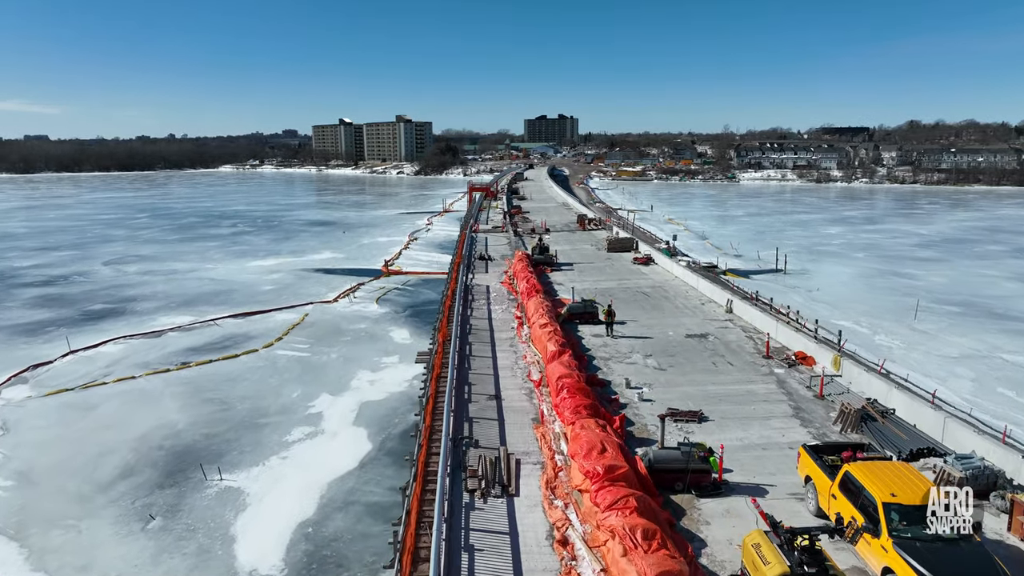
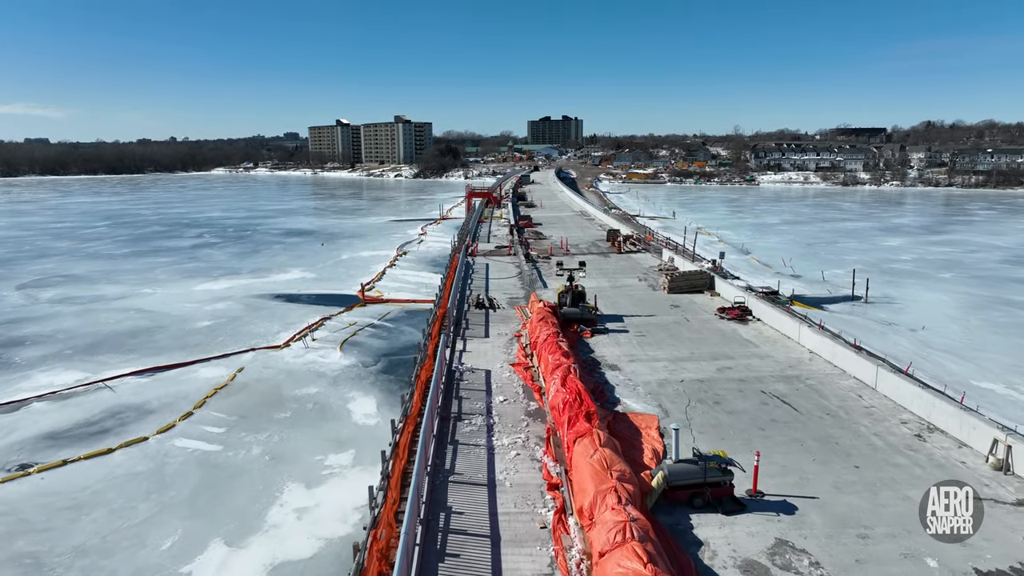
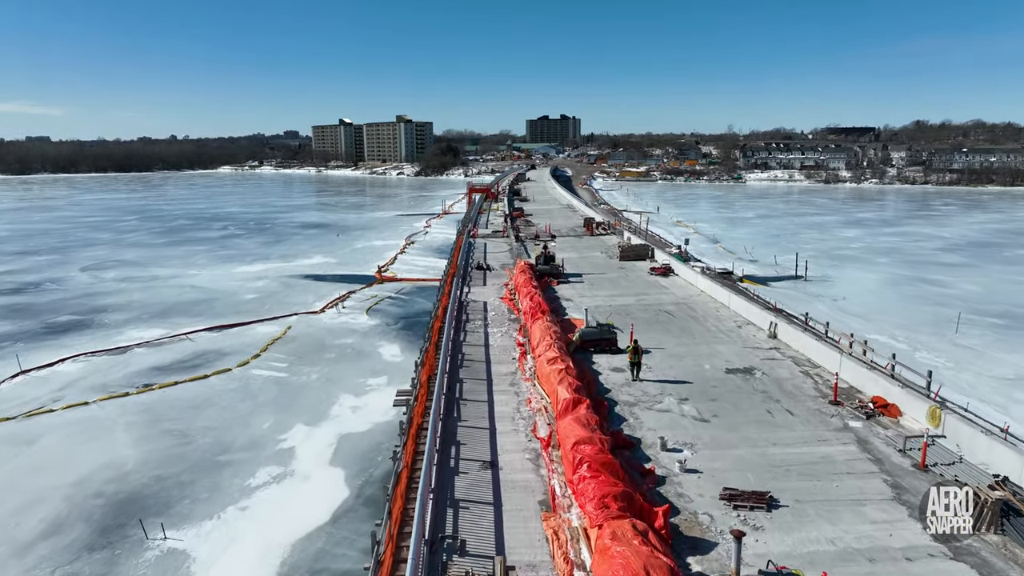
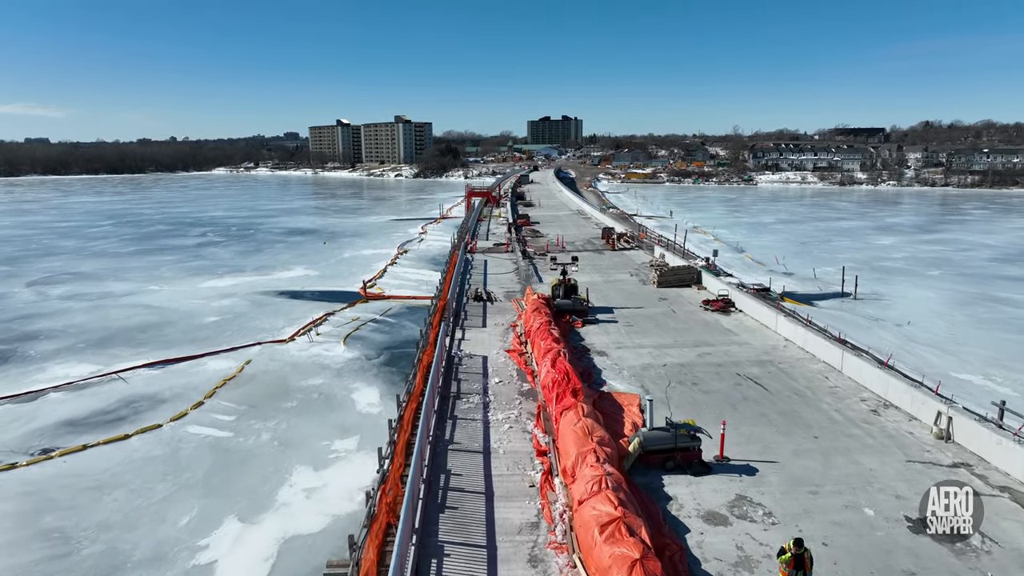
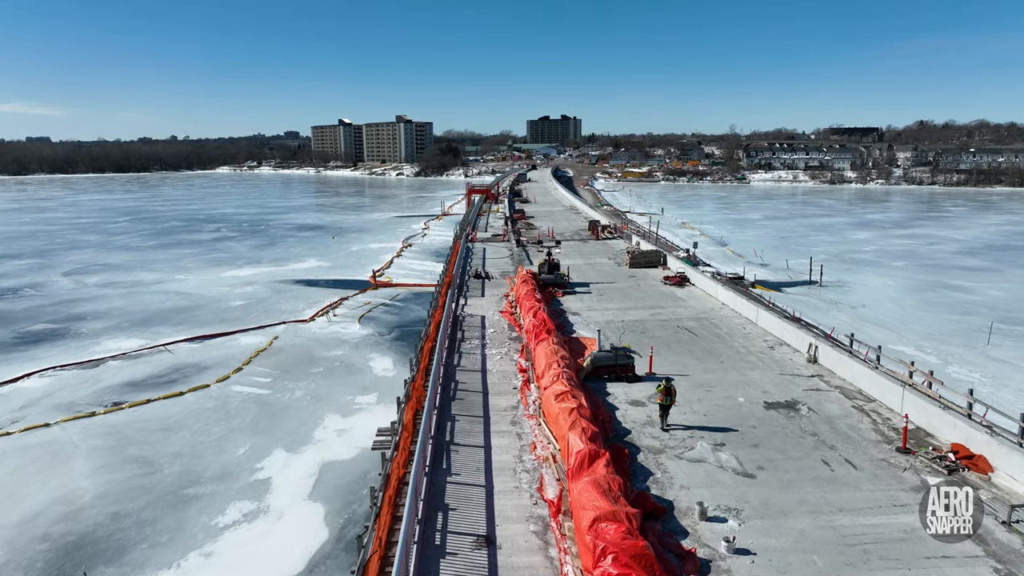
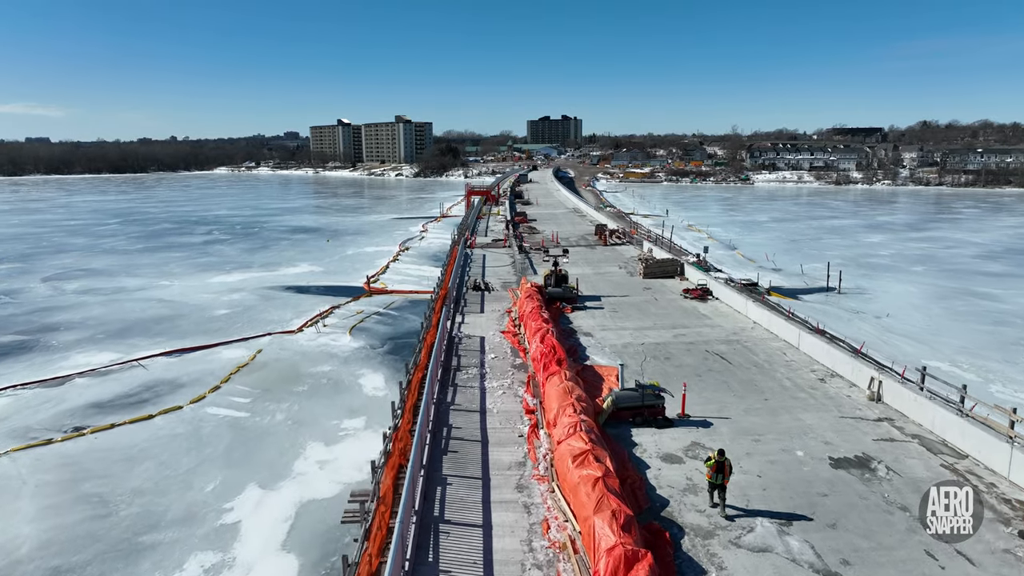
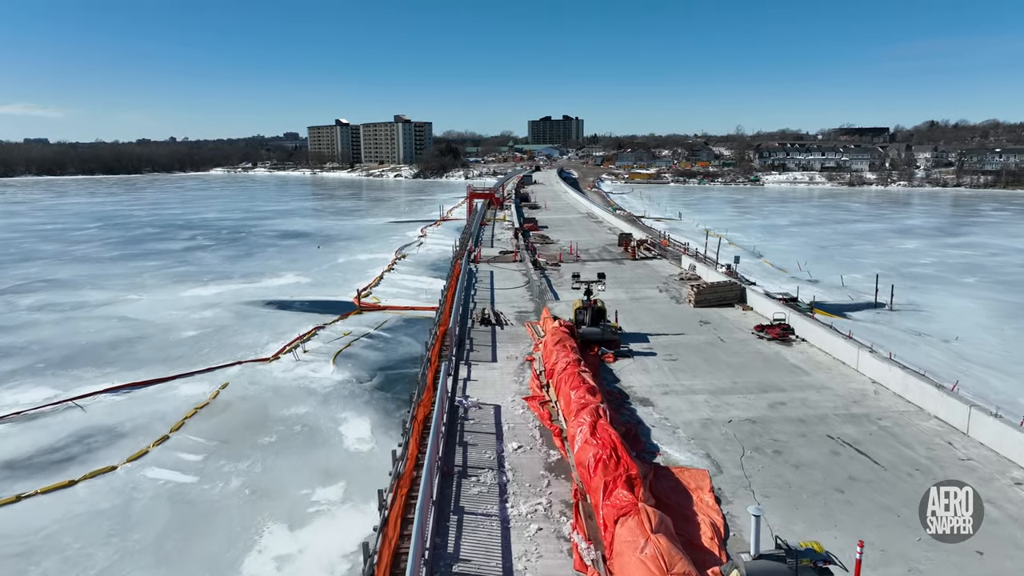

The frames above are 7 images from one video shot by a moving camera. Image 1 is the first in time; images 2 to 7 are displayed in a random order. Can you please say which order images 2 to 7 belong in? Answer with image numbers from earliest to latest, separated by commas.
3, 5, 6, 4, 2, 7
